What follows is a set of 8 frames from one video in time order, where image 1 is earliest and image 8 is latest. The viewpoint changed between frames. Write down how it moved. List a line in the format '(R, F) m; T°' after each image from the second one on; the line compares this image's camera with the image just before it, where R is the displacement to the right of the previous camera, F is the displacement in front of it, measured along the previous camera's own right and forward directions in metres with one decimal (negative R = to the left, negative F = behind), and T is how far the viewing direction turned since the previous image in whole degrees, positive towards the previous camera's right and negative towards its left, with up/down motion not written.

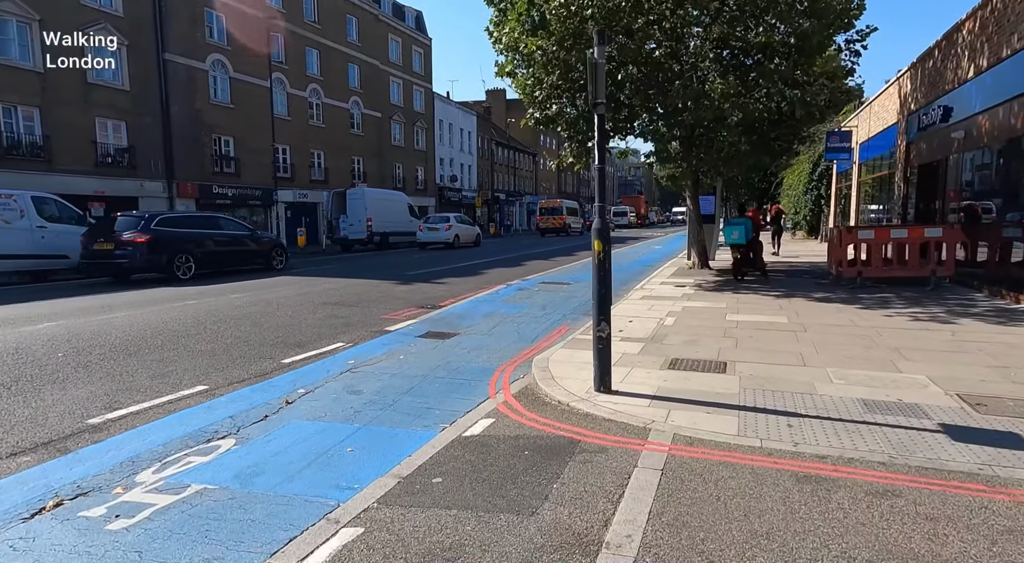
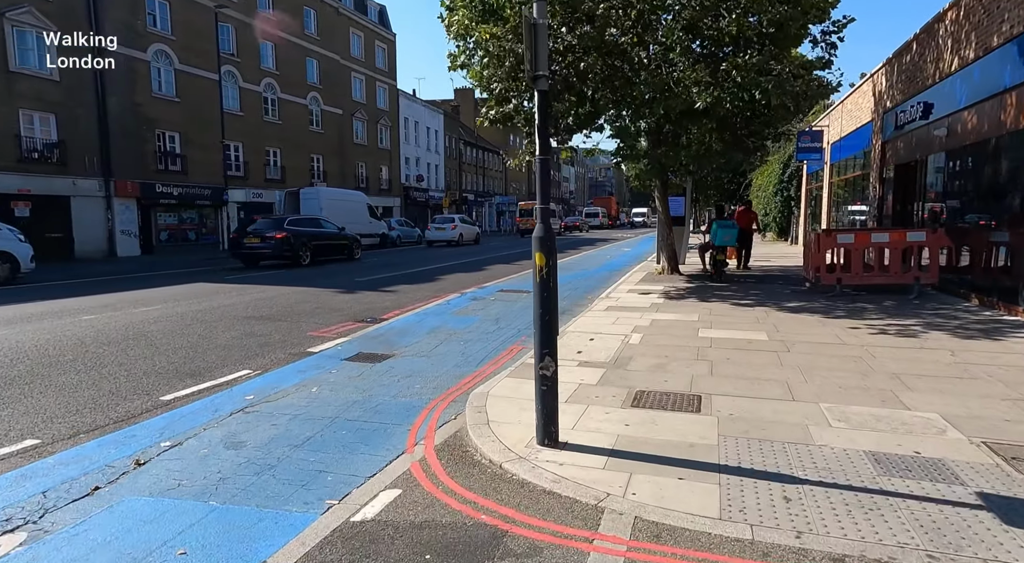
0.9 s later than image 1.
(+0.3, +1.1) m; +3°
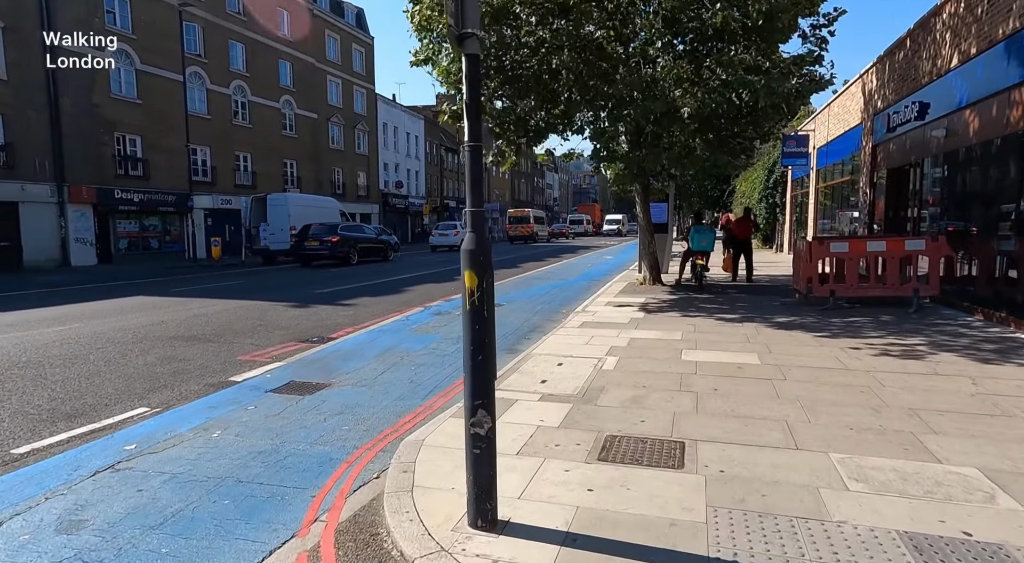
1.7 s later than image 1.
(+0.3, +0.9) m; +1°
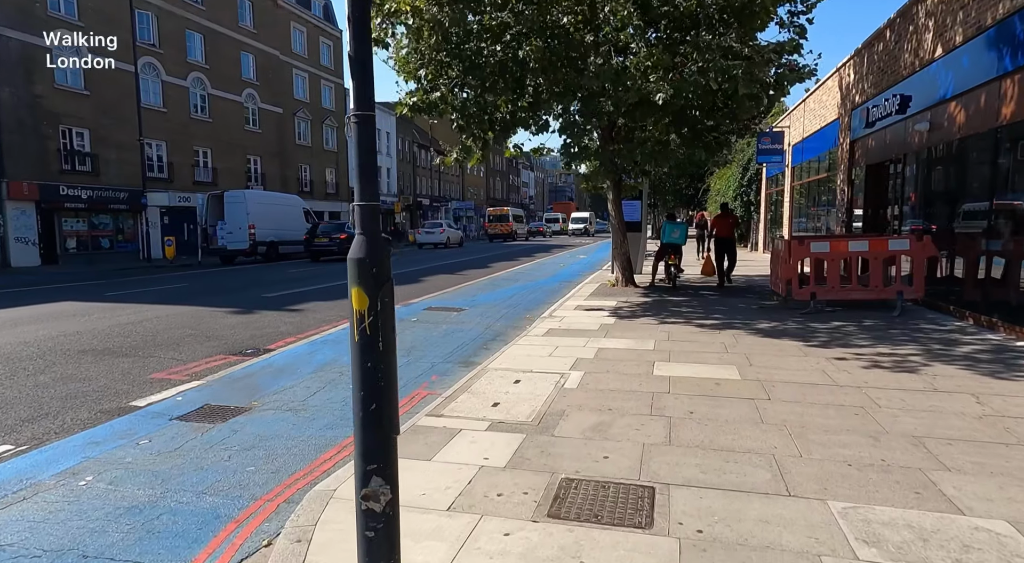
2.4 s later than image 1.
(+0.2, +0.8) m; +2°
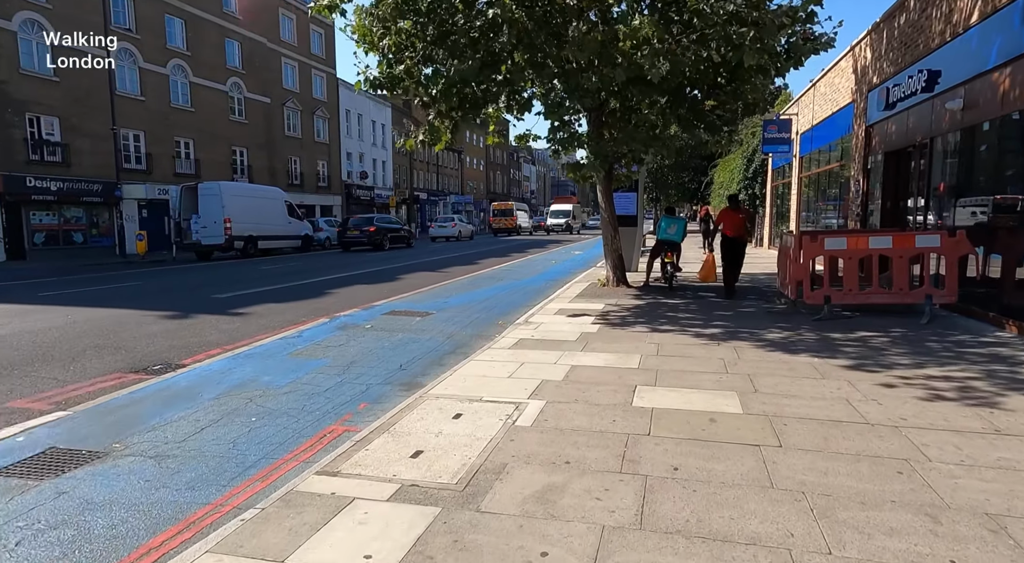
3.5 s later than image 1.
(+0.5, +1.3) m; 0°
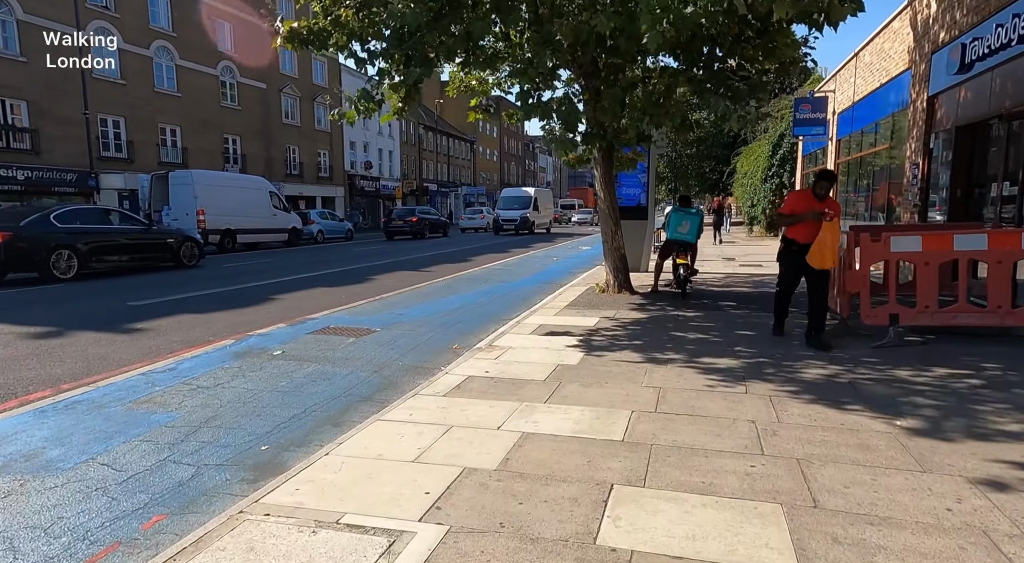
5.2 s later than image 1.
(+0.6, +2.1) m; -2°
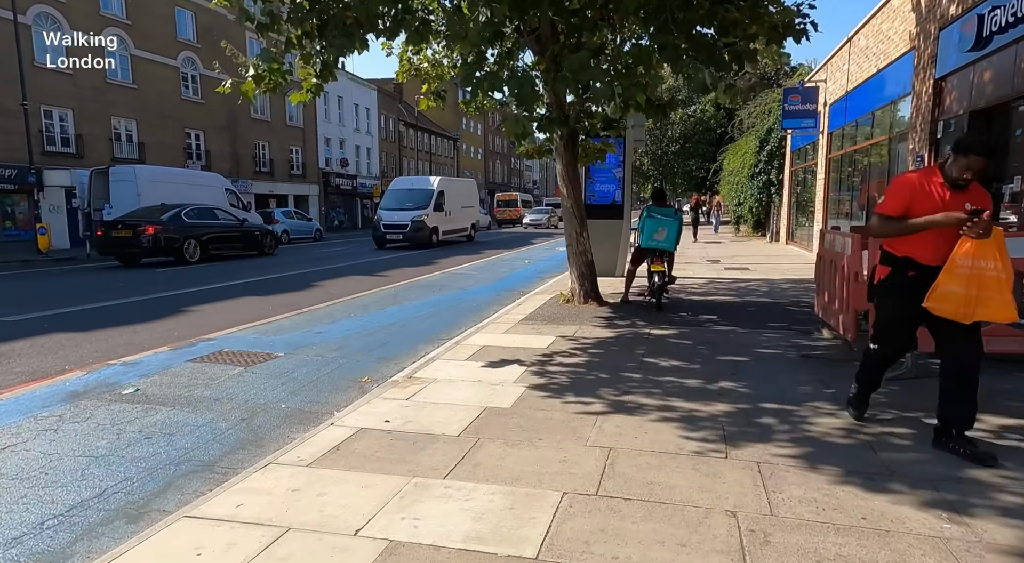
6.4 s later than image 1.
(+0.5, +1.4) m; +1°
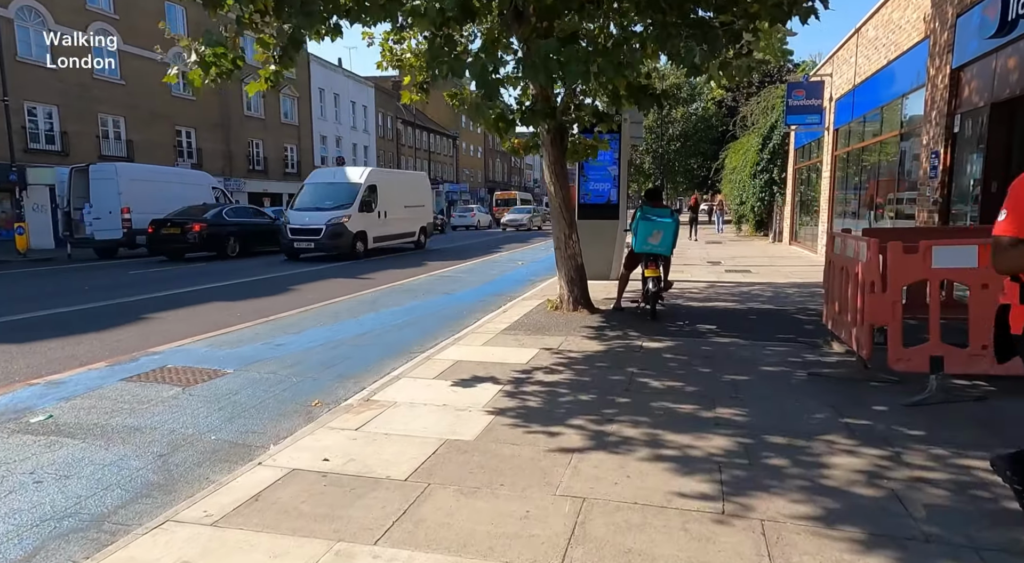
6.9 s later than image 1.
(+0.2, +0.6) m; 0°
